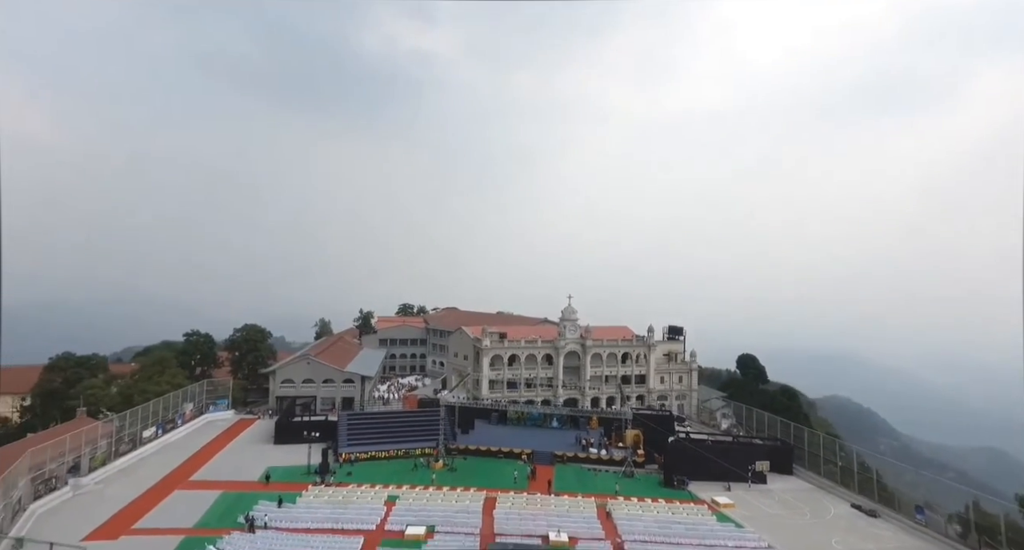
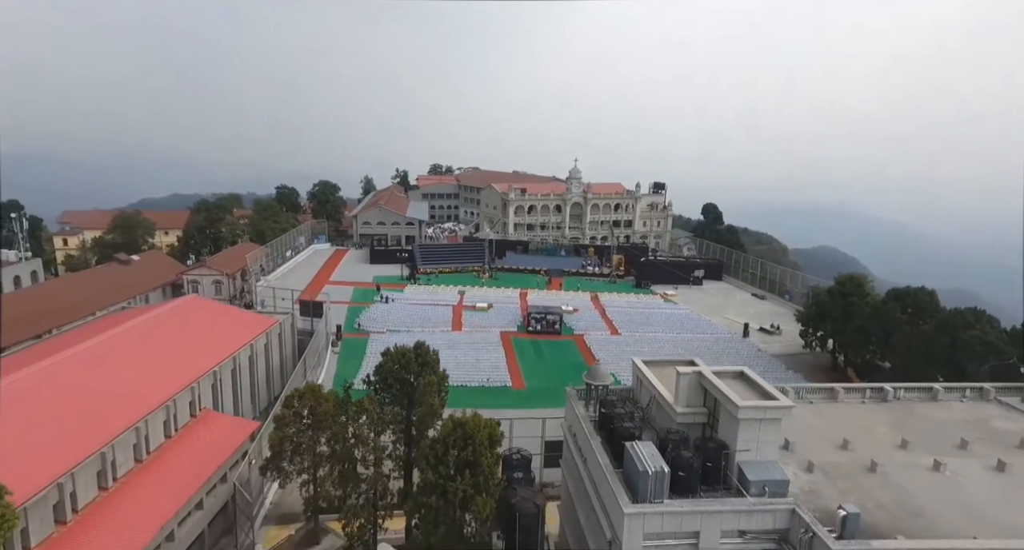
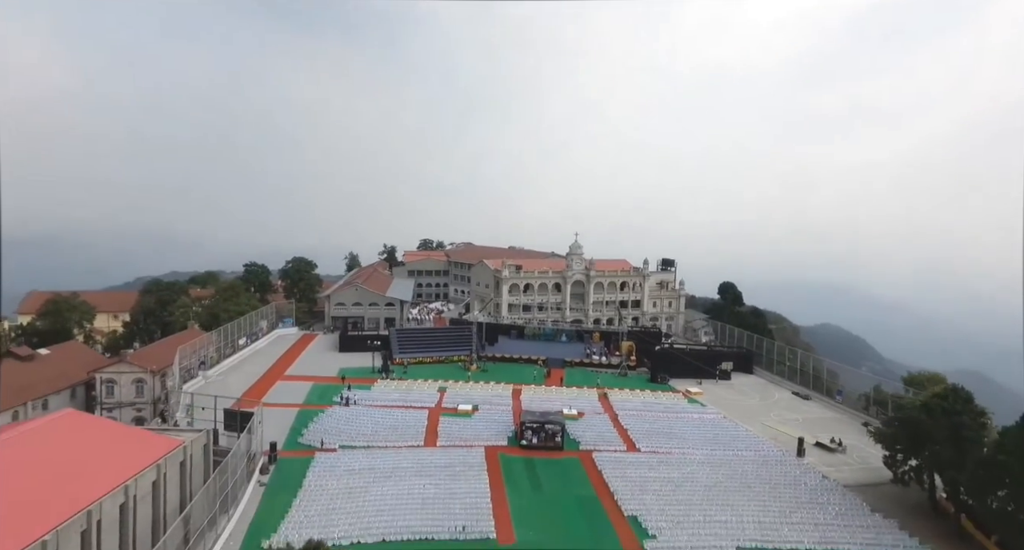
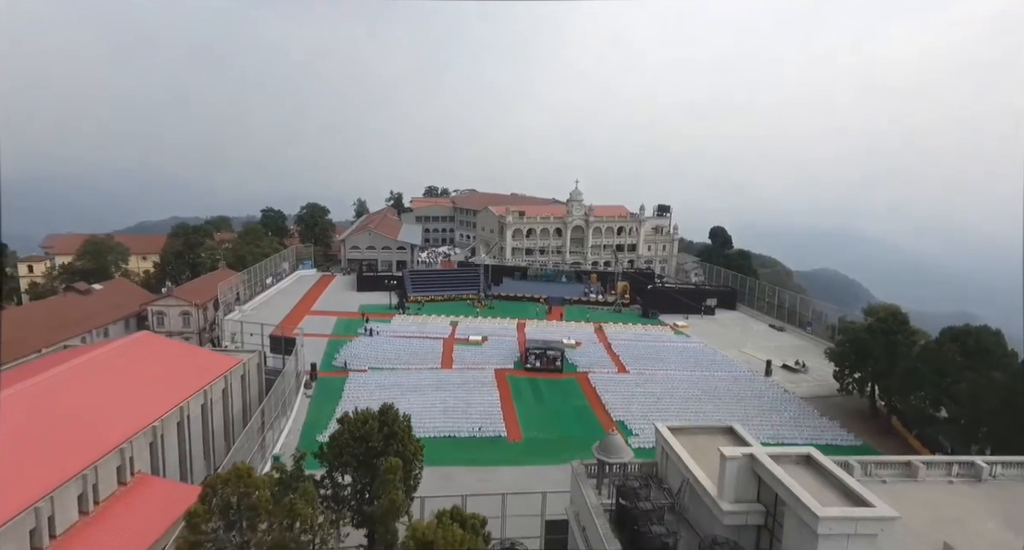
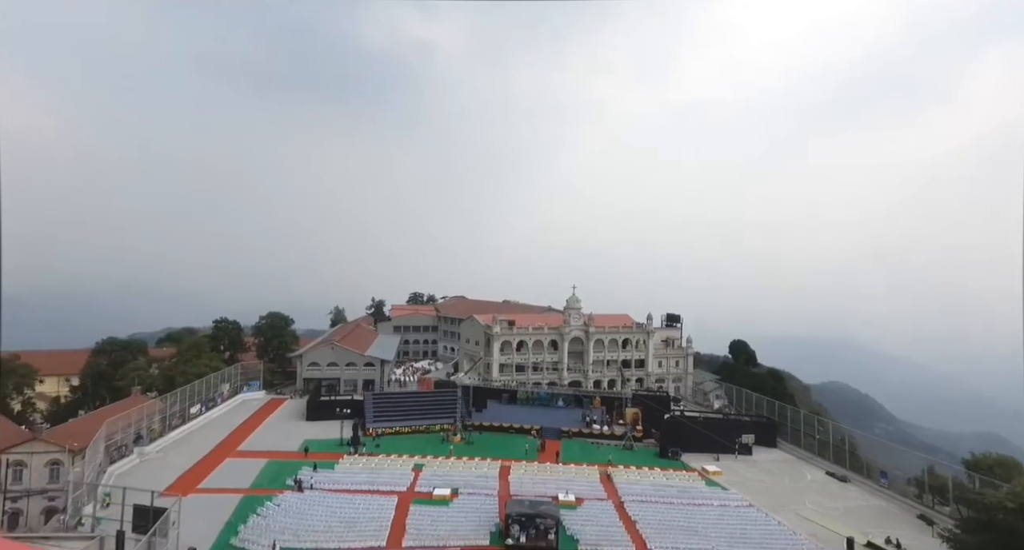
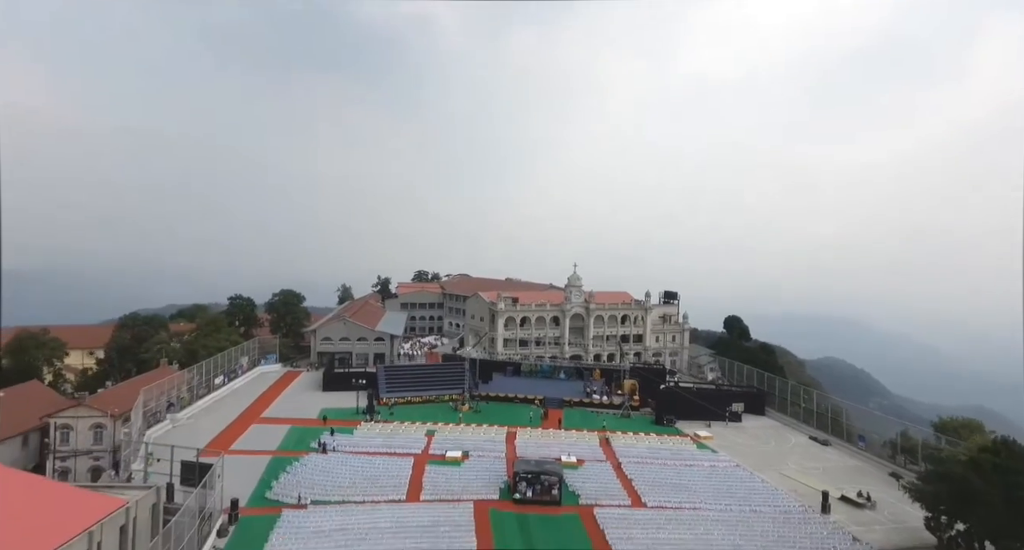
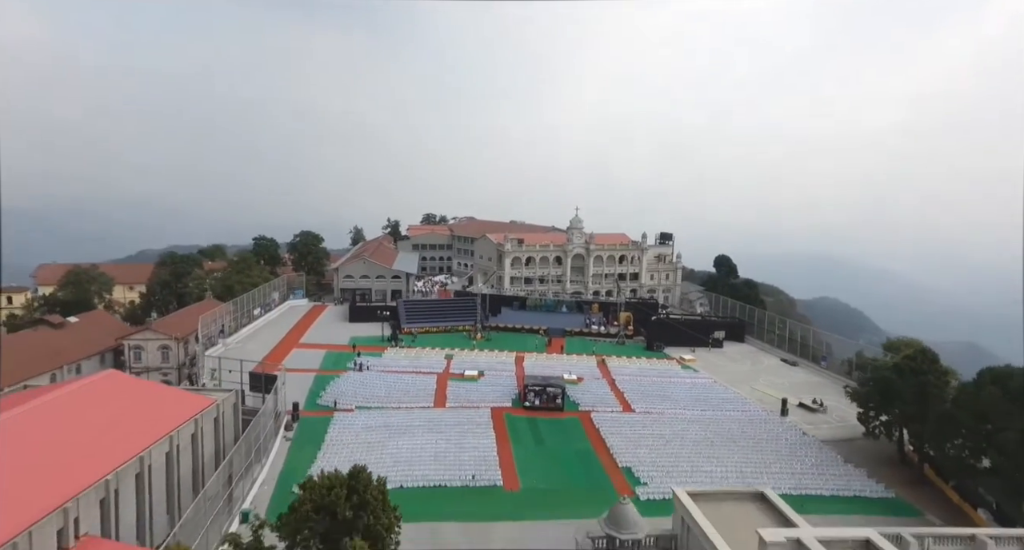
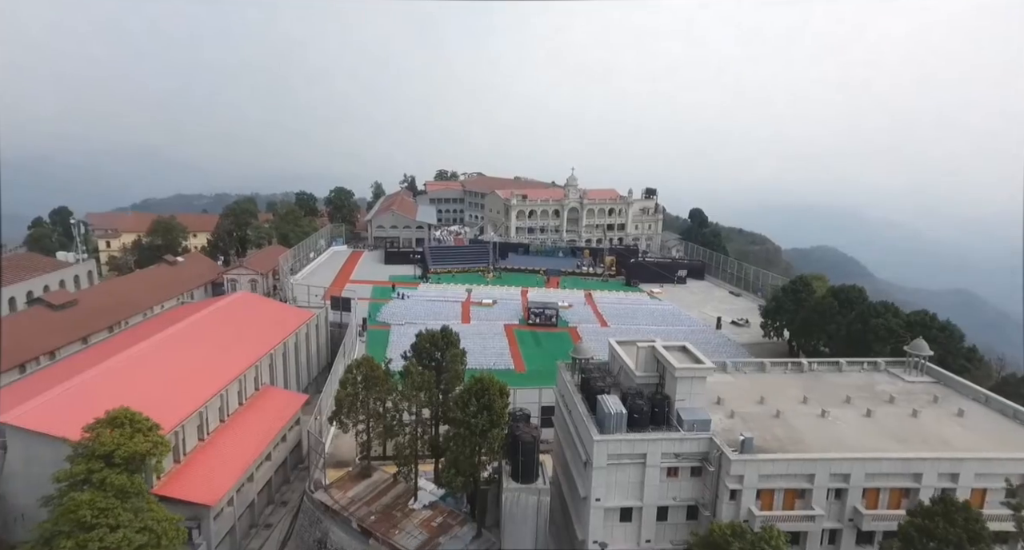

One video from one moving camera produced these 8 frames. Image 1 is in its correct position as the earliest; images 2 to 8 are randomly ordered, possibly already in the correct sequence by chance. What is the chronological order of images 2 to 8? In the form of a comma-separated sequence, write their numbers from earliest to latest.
5, 6, 3, 7, 4, 2, 8
